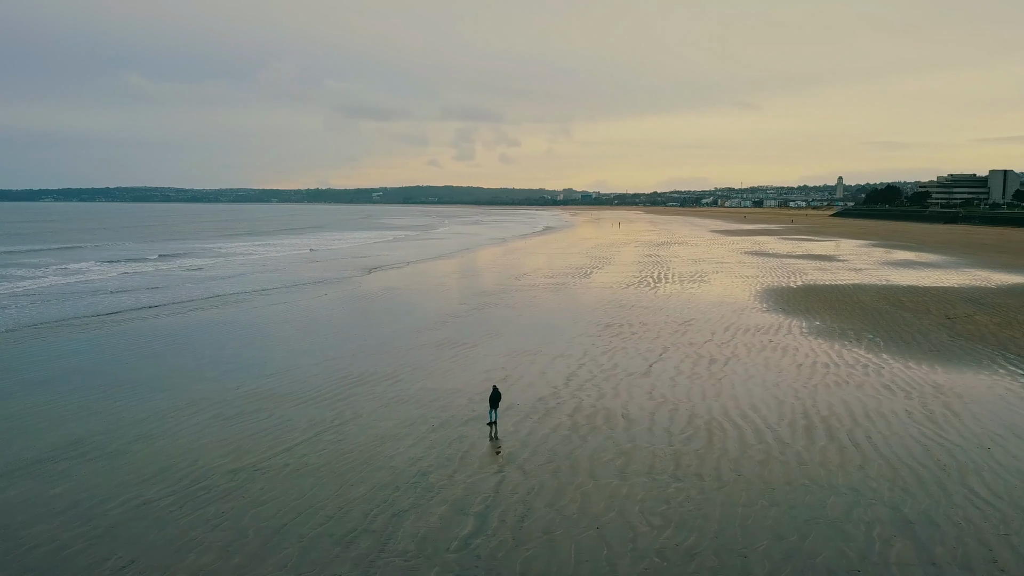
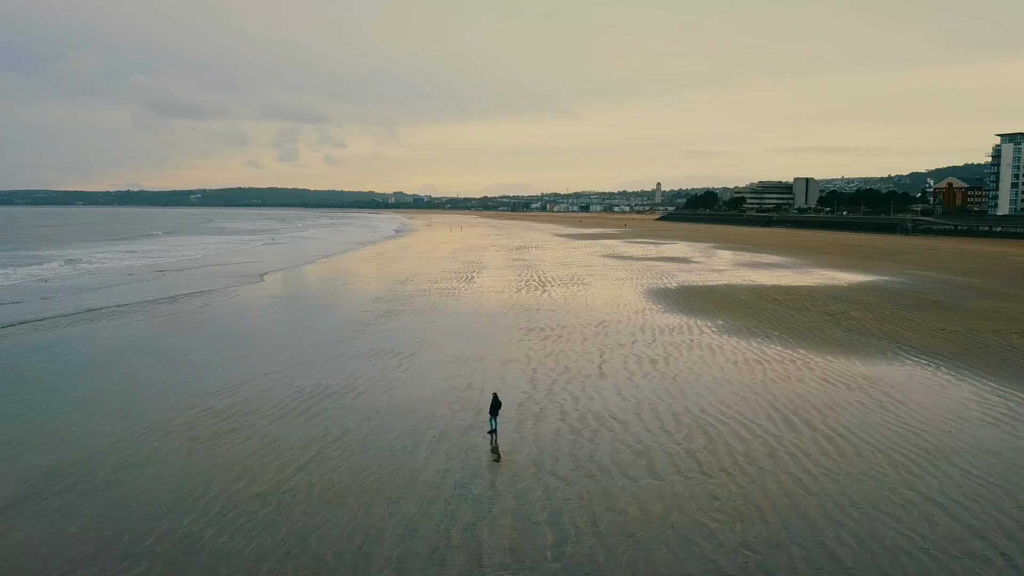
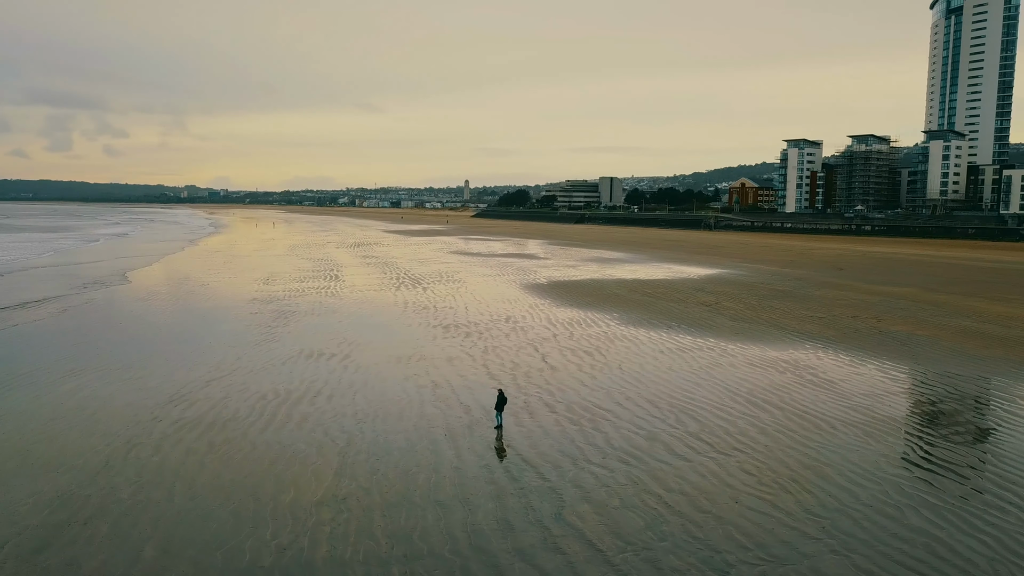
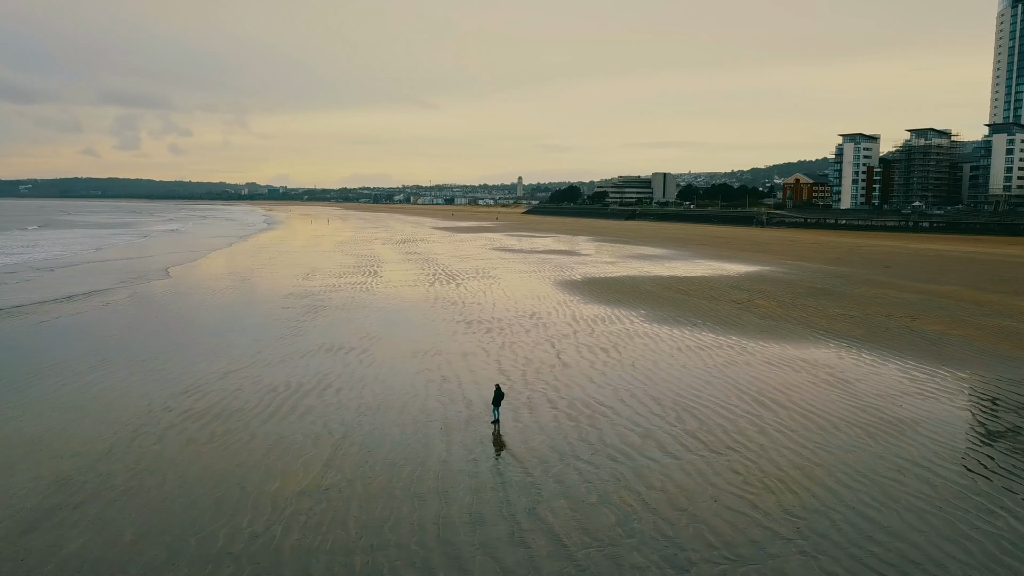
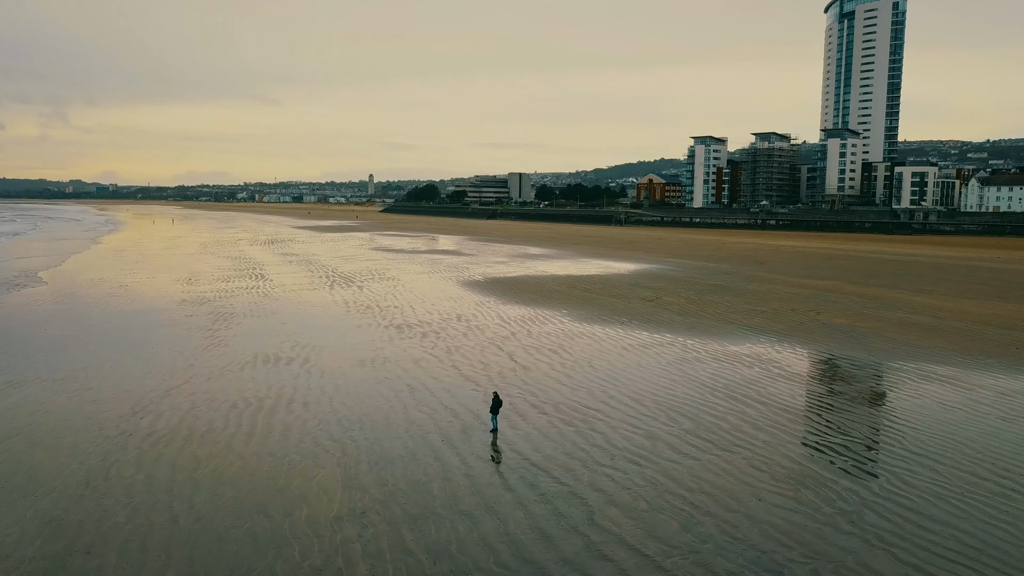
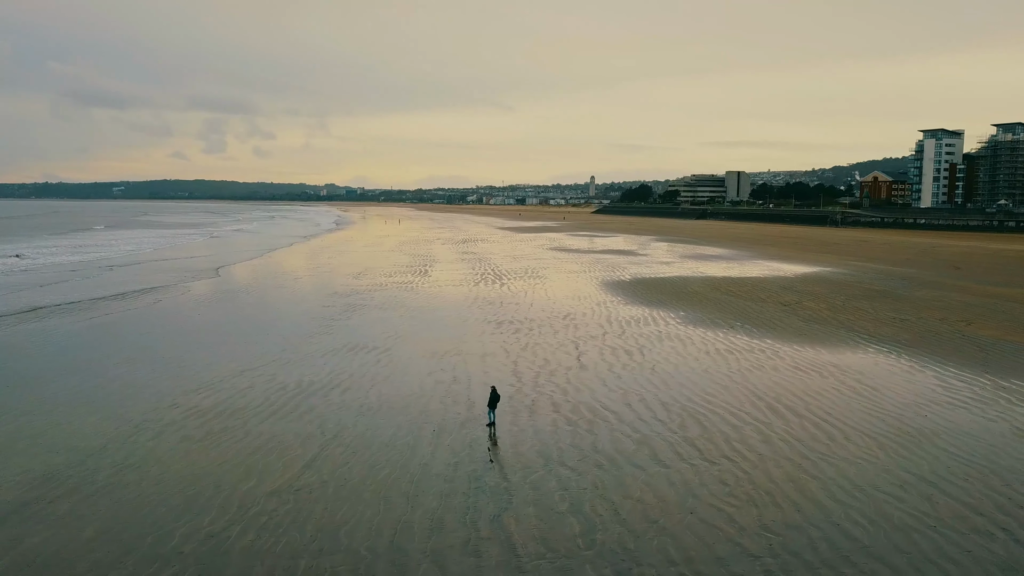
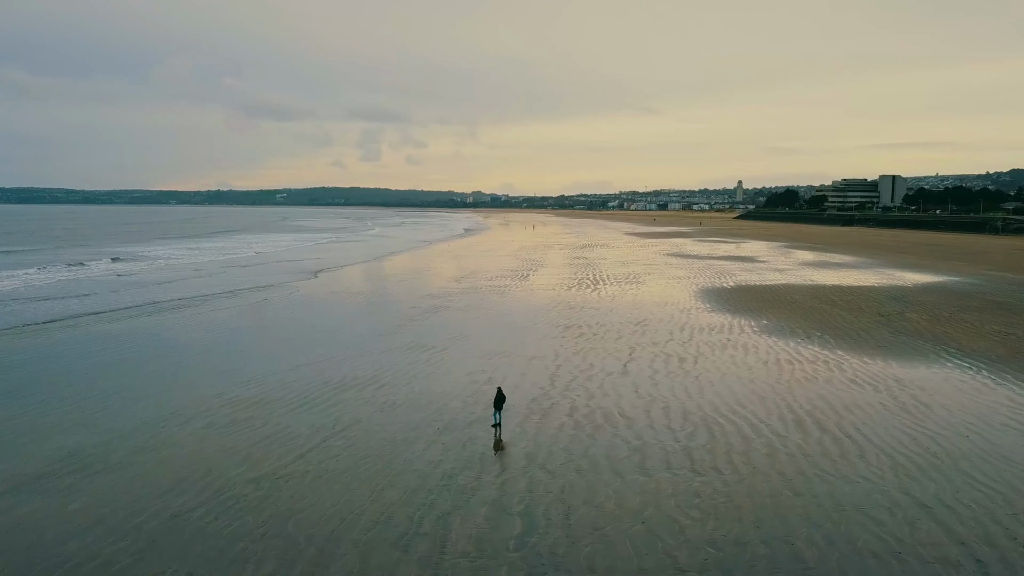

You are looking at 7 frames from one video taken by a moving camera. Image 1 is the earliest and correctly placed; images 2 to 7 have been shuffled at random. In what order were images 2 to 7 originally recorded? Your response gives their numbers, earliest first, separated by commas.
7, 2, 6, 4, 3, 5
